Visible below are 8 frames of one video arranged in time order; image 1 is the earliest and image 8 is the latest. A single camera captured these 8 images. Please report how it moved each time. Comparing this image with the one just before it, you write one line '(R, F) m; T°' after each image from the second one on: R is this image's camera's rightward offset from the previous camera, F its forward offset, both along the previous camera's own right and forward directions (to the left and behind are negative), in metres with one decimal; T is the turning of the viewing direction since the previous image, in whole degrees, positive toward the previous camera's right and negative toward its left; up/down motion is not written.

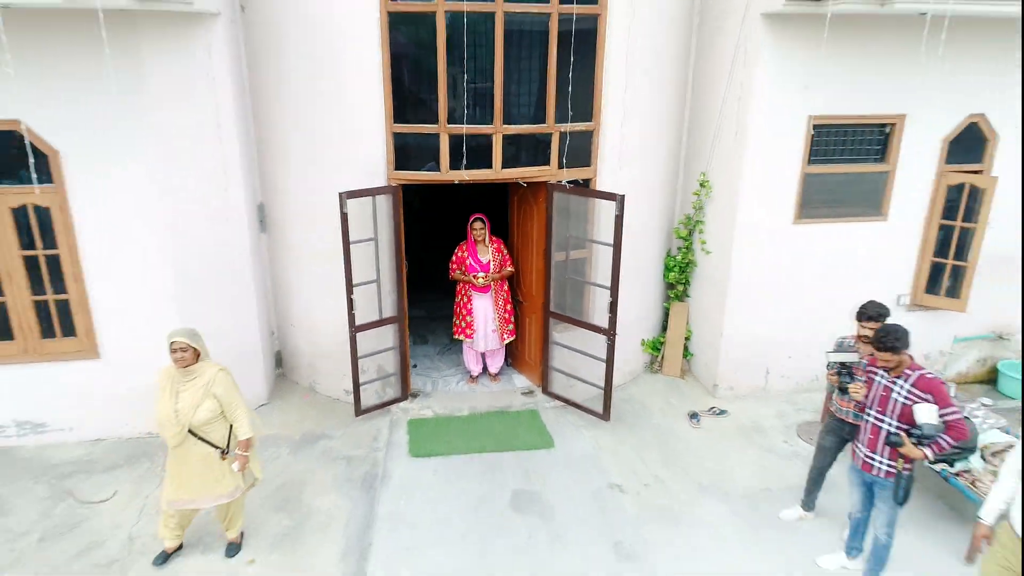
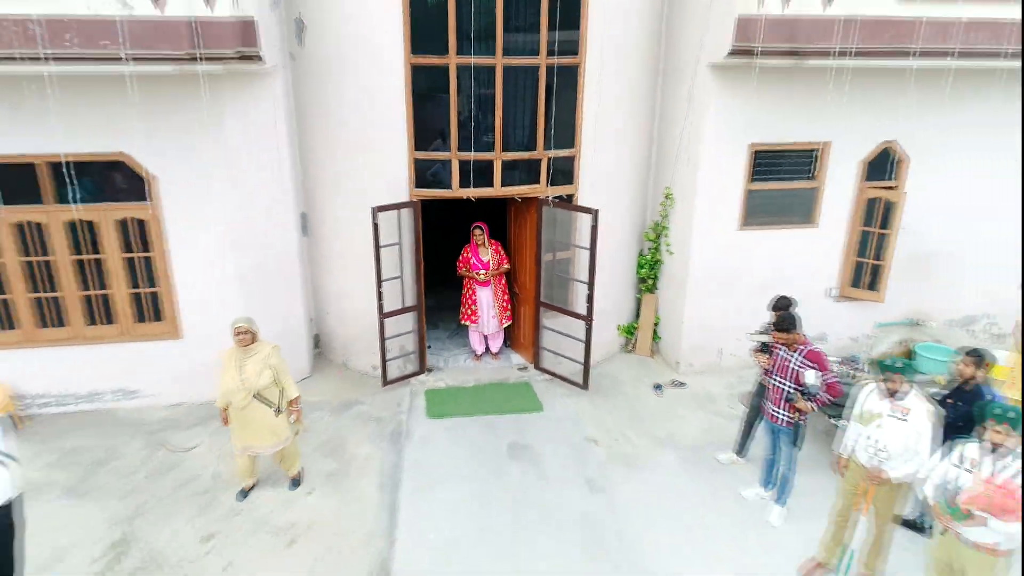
(0.0, -1.2) m; 0°
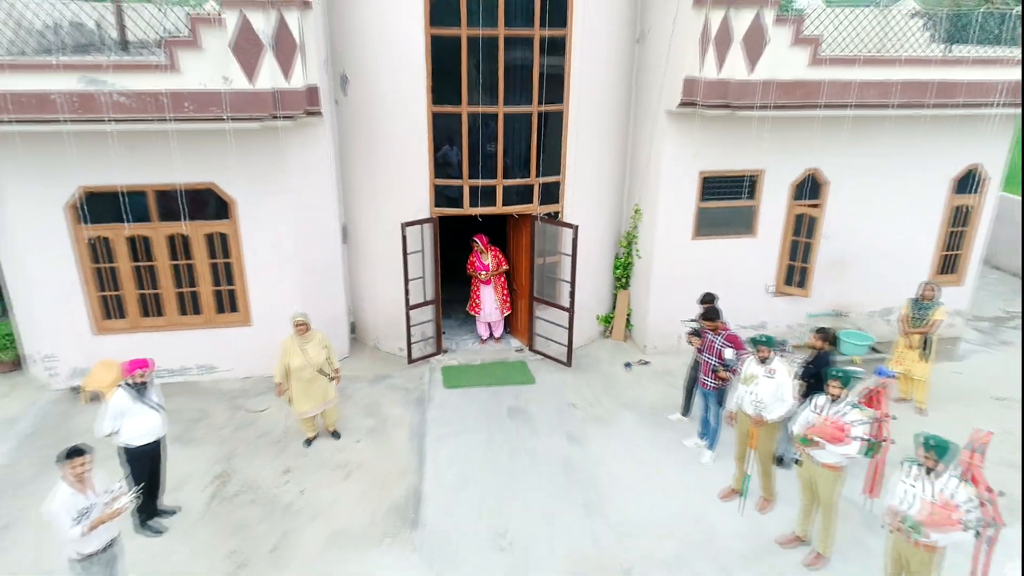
(0.0, -1.6) m; 0°
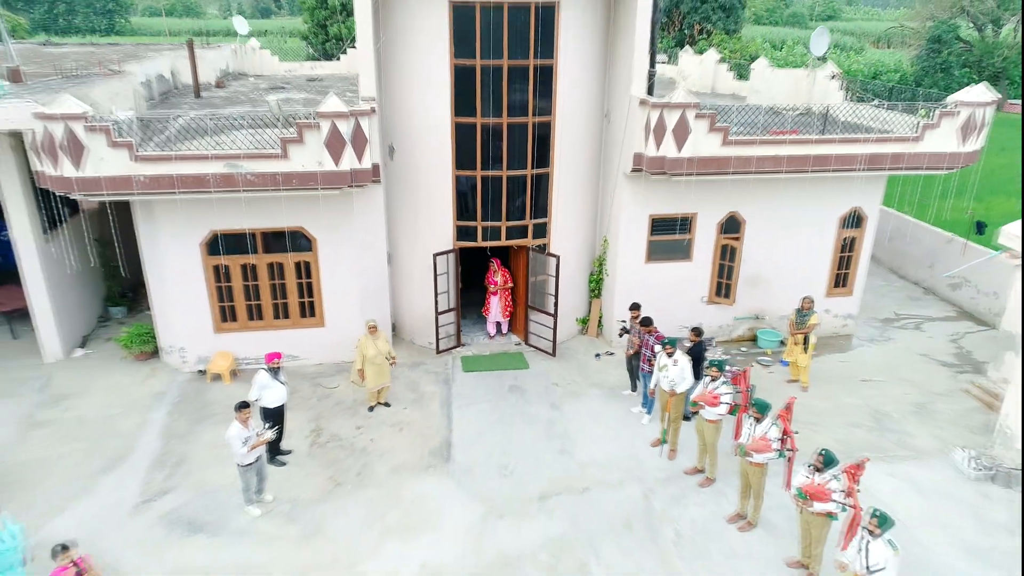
(0.0, -2.8) m; 0°
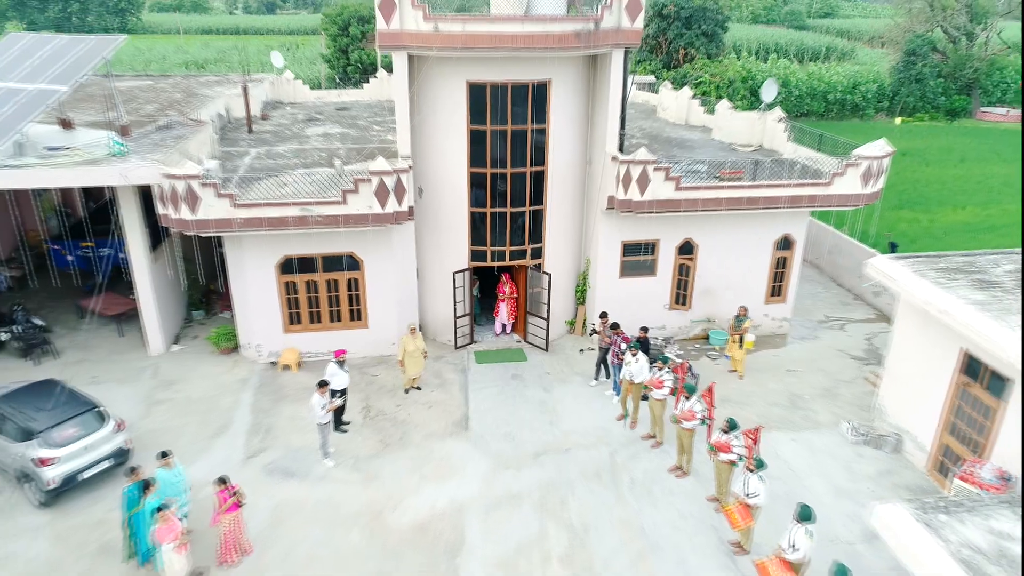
(0.0, -2.9) m; 0°
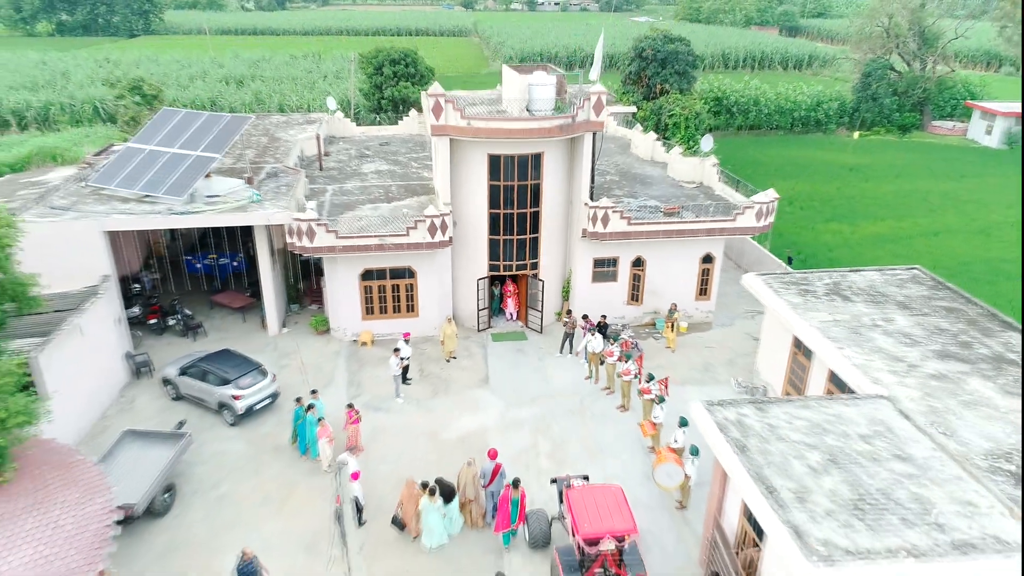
(0.0, -6.0) m; 0°
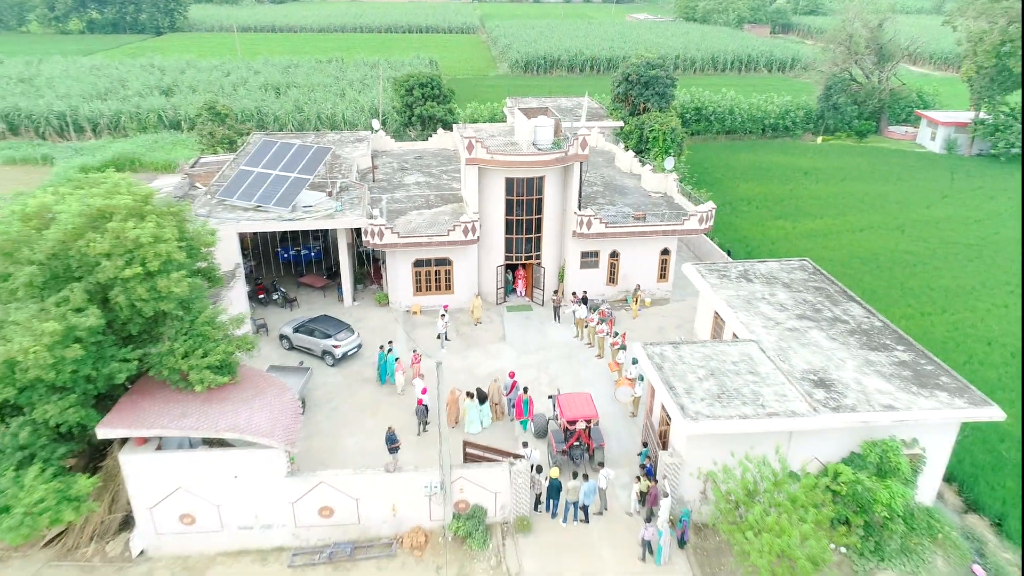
(-0.2, -7.1) m; 0°
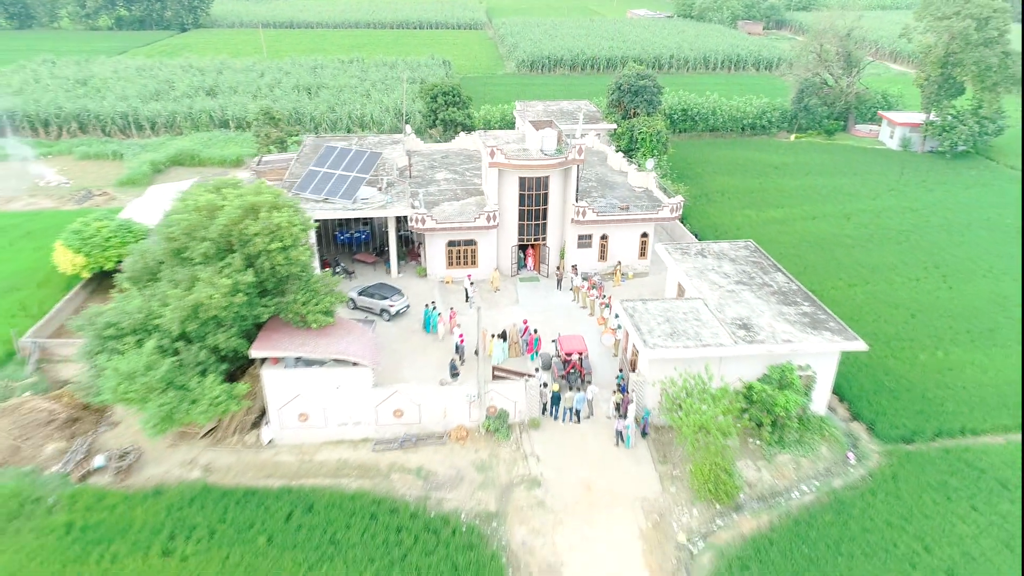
(-0.4, -7.2) m; 0°
